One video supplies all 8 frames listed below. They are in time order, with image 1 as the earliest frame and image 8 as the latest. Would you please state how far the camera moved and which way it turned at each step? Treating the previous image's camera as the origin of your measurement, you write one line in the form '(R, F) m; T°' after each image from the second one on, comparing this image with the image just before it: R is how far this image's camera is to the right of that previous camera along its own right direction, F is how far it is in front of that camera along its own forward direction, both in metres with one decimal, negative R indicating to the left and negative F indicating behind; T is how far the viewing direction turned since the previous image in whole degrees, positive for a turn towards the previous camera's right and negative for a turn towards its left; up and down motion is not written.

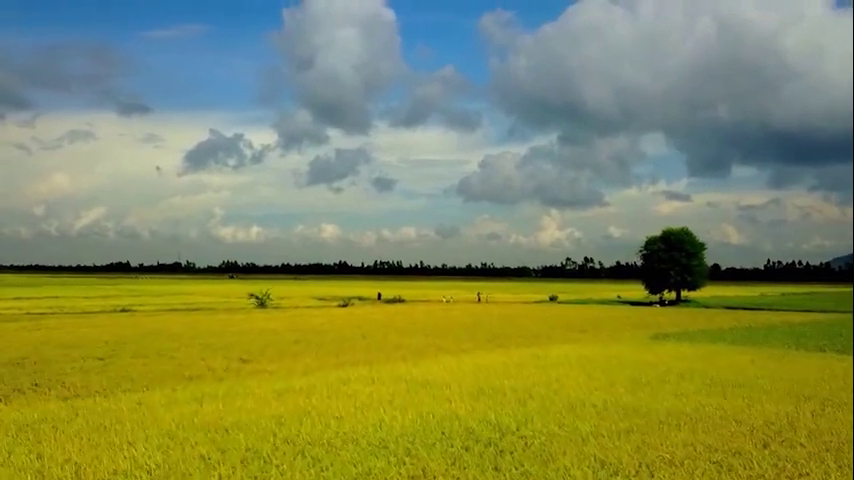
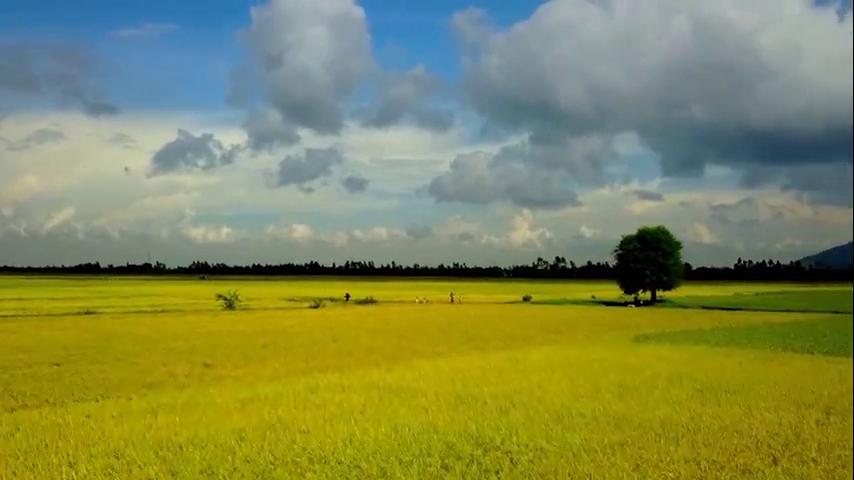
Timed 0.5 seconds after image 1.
(0.0, +0.6) m; +2°
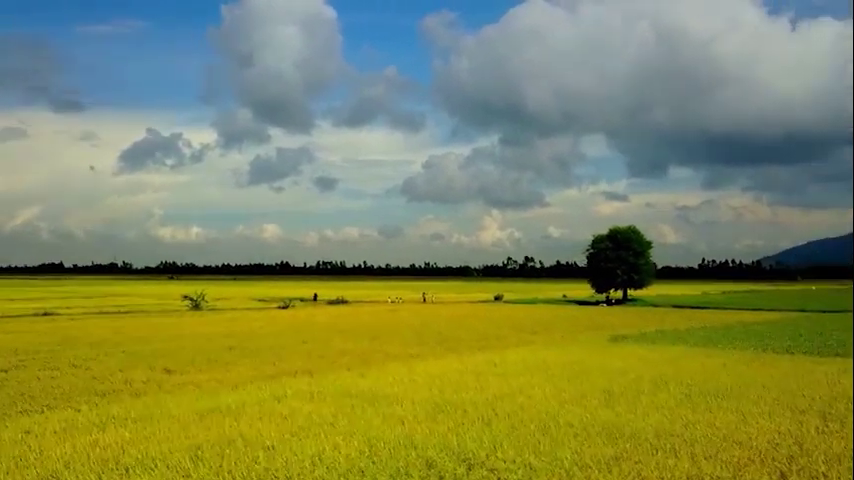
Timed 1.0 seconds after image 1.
(0.0, +0.5) m; +2°
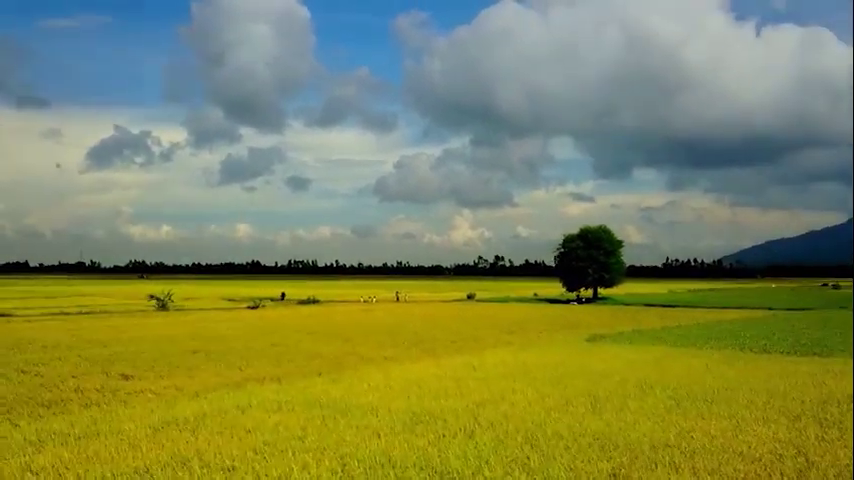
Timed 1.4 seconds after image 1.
(0.0, +0.5) m; +2°
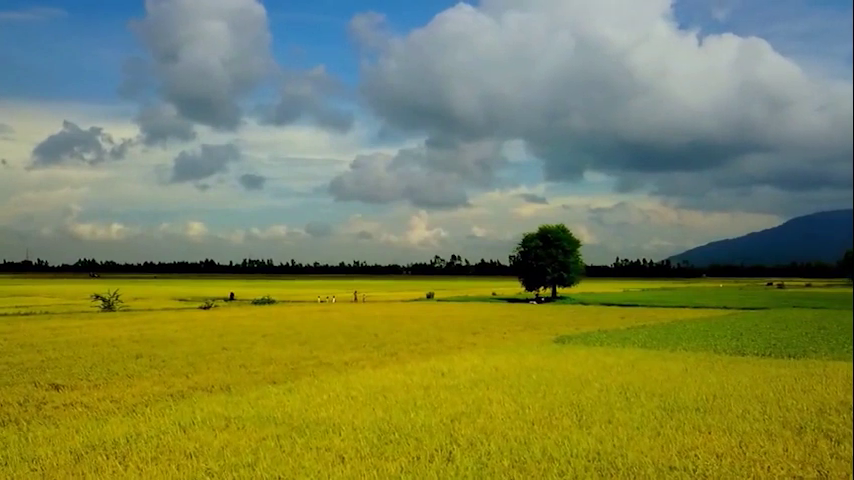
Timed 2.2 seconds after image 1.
(-0.1, +0.8) m; +3°
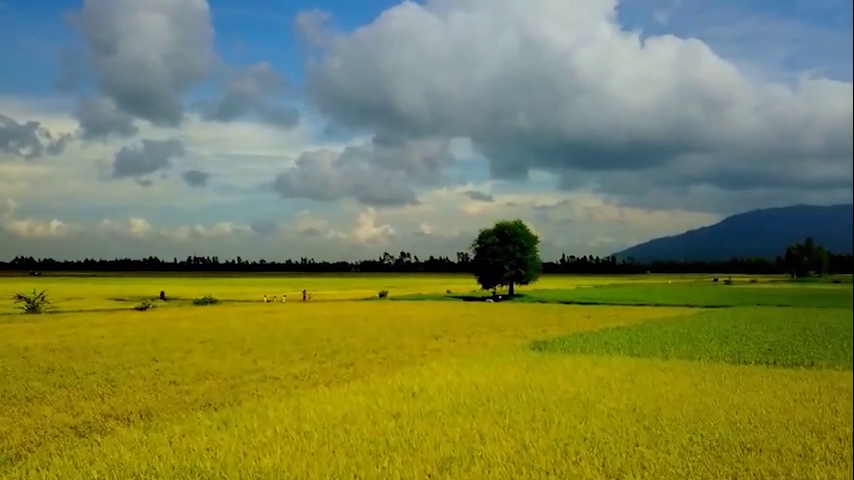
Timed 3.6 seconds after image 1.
(-0.2, +1.7) m; +4°
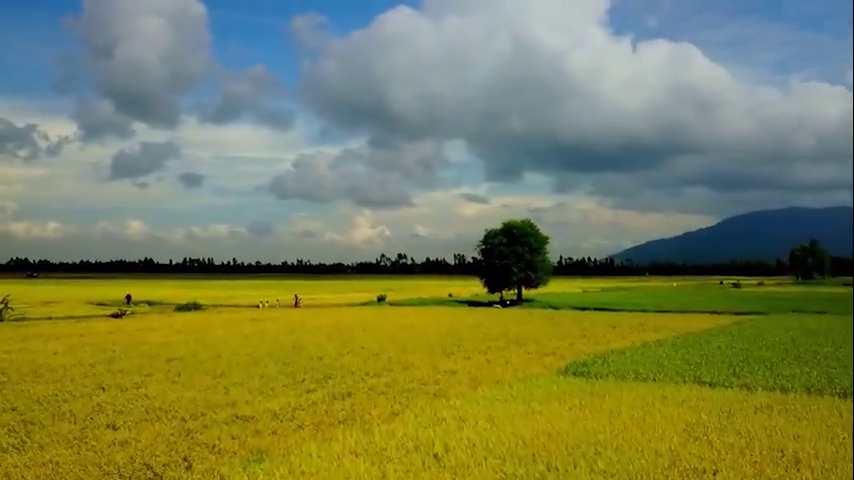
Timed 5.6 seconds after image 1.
(-0.3, +2.6) m; 0°
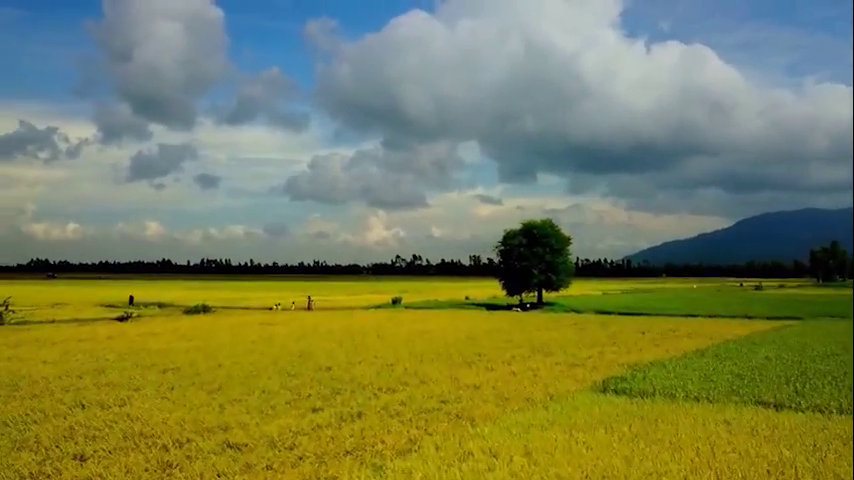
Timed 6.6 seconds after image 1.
(-0.1, +1.2) m; -1°
